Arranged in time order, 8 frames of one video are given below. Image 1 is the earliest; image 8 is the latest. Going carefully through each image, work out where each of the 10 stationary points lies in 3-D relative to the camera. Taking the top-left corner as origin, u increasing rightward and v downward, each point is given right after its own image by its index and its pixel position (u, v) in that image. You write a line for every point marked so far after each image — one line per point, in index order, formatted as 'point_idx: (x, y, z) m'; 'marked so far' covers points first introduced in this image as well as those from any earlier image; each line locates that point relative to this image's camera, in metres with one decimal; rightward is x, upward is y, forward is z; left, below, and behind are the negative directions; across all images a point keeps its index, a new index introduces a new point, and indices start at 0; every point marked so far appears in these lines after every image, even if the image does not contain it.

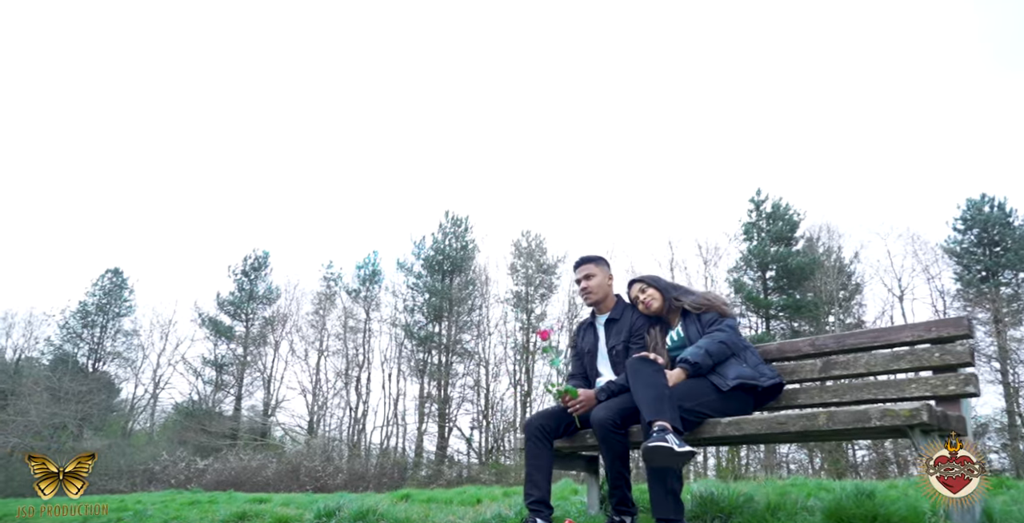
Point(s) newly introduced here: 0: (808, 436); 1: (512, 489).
0: (+1.6, -1.0, +3.8) m
1: (0.0, -3.1, +9.3) m
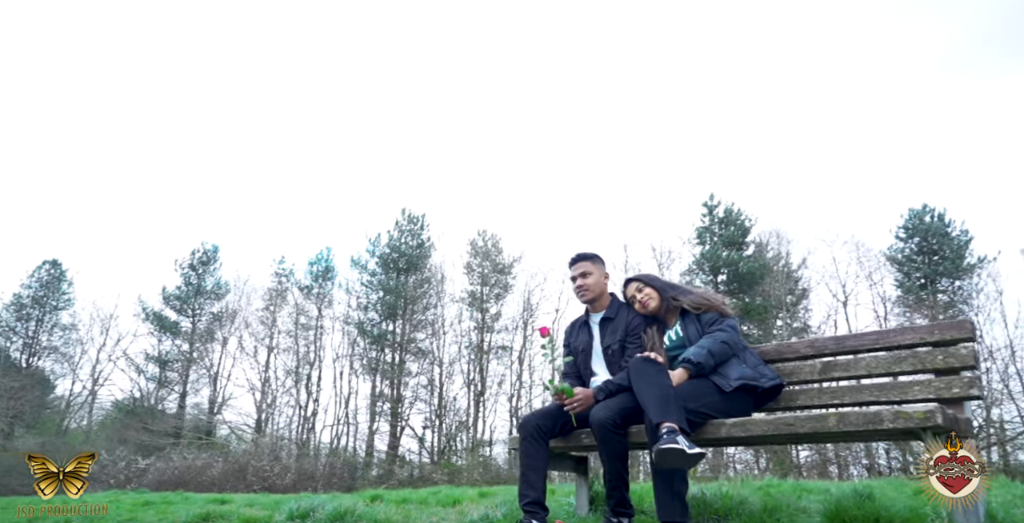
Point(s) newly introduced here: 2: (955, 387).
0: (+1.7, -1.0, +3.8) m
1: (-0.3, -3.1, +9.2) m
2: (+2.5, -0.7, +3.8) m
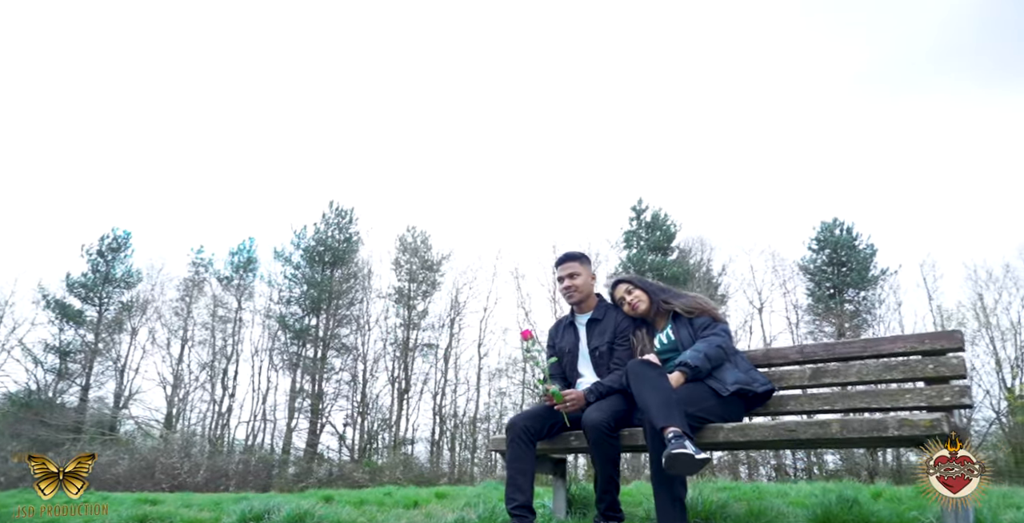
0: (+1.7, -1.0, +3.8) m
1: (-0.9, -3.0, +9.0) m
2: (+2.5, -0.8, +3.9) m
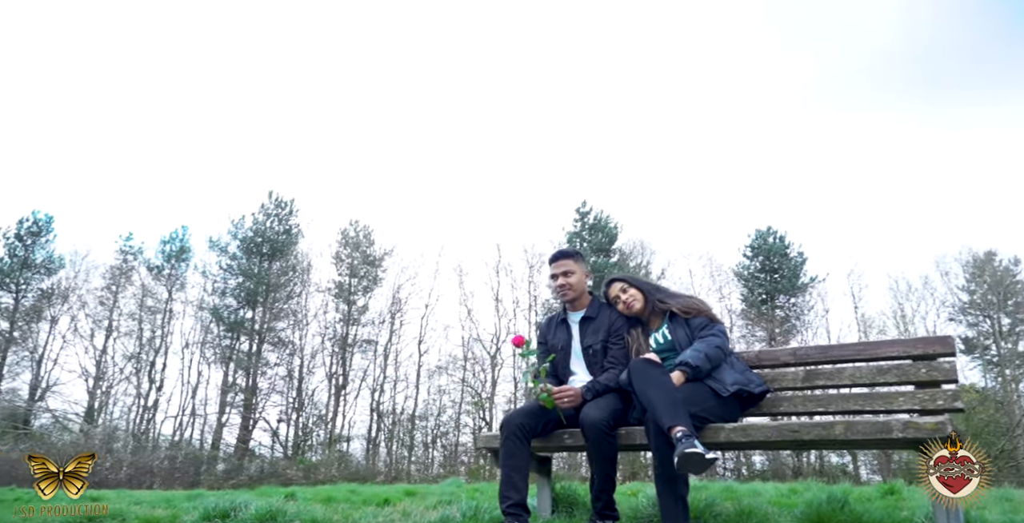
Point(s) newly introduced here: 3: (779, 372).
0: (+1.7, -1.0, +3.8) m
1: (-1.3, -2.9, +8.9) m
2: (+2.5, -0.8, +4.0) m
3: (+1.9, -0.8, +4.8) m
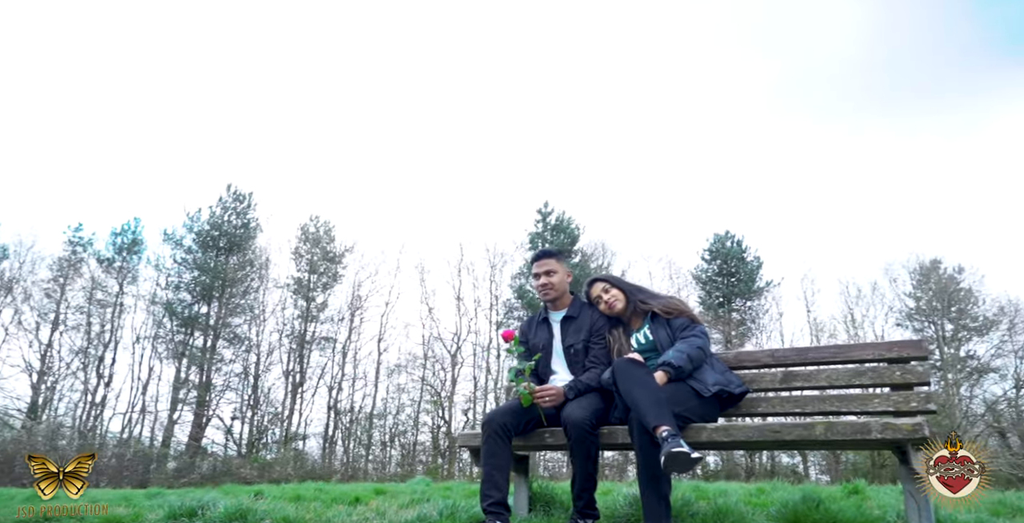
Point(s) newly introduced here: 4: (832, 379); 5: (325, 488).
0: (+1.6, -1.0, +3.9) m
1: (-1.7, -2.9, +8.8) m
2: (+2.4, -0.8, +4.1) m
3: (+1.7, -0.8, +4.8) m
4: (+2.1, -0.8, +4.5) m
5: (-2.4, -2.8, +8.5) m
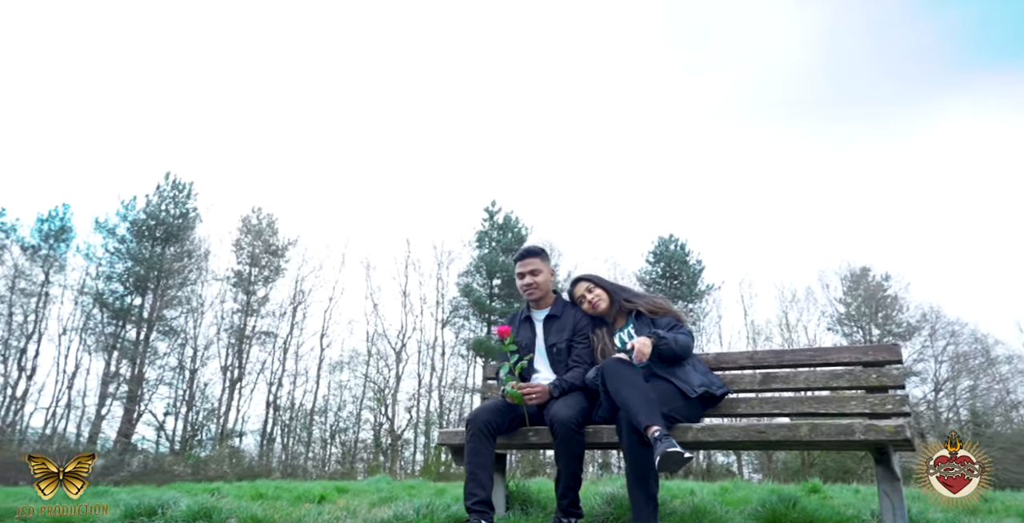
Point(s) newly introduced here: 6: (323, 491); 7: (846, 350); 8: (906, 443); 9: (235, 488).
0: (+1.6, -1.1, +4.0) m
1: (-2.1, -2.8, +8.6) m
2: (+2.4, -0.9, +4.3) m
3: (+1.6, -0.8, +4.9) m
4: (+2.0, -0.8, +4.6) m
5: (-2.8, -2.7, +8.3) m
6: (-2.2, -2.7, +8.1) m
7: (+2.3, -0.6, +4.7) m
8: (+2.1, -1.0, +3.7) m
9: (-3.3, -2.7, +8.2) m
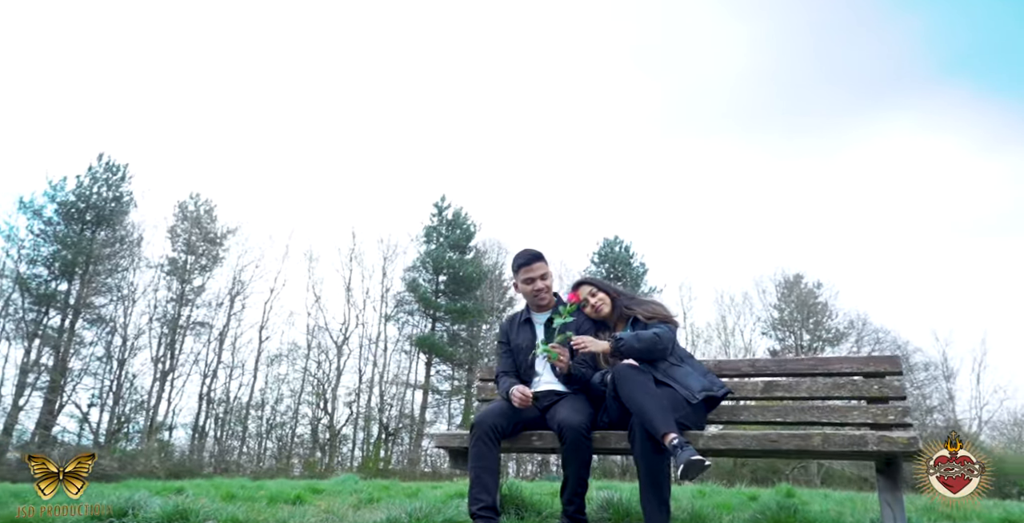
0: (+1.7, -1.1, +4.0) m
1: (-2.4, -2.8, +8.4) m
2: (+2.4, -1.0, +4.4) m
3: (+1.6, -0.9, +5.0) m
4: (+2.1, -0.9, +4.7) m
5: (-3.0, -2.7, +8.1) m
6: (-2.5, -2.6, +7.8) m
7: (+2.3, -0.7, +4.7) m
8: (+2.2, -1.1, +3.8) m
9: (-3.6, -2.6, +7.9) m
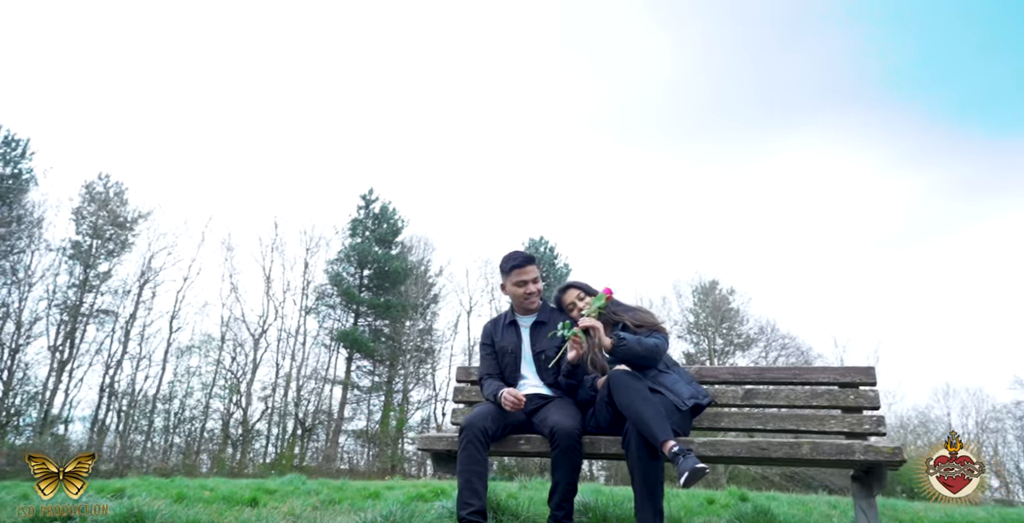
0: (+1.6, -1.2, +4.2) m
1: (-2.9, -2.7, +8.1) m
2: (+2.4, -1.1, +4.5) m
3: (+1.5, -1.0, +5.1) m
4: (+2.0, -1.0, +4.9) m
5: (-3.5, -2.5, +7.7) m
6: (-2.9, -2.6, +7.5) m
7: (+2.2, -0.8, +4.9) m
8: (+2.2, -1.2, +3.9) m
9: (-4.0, -2.5, +7.5) m
